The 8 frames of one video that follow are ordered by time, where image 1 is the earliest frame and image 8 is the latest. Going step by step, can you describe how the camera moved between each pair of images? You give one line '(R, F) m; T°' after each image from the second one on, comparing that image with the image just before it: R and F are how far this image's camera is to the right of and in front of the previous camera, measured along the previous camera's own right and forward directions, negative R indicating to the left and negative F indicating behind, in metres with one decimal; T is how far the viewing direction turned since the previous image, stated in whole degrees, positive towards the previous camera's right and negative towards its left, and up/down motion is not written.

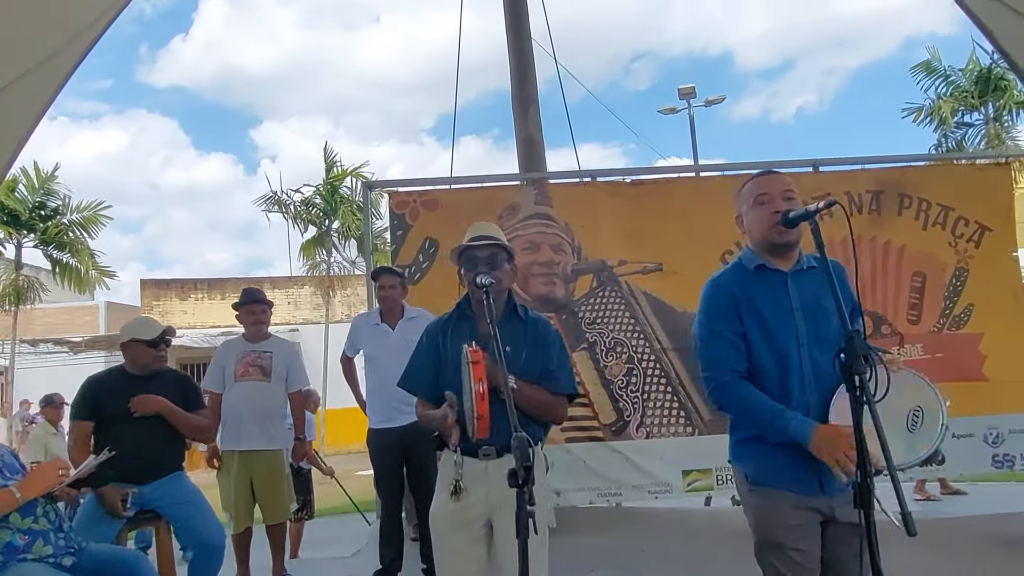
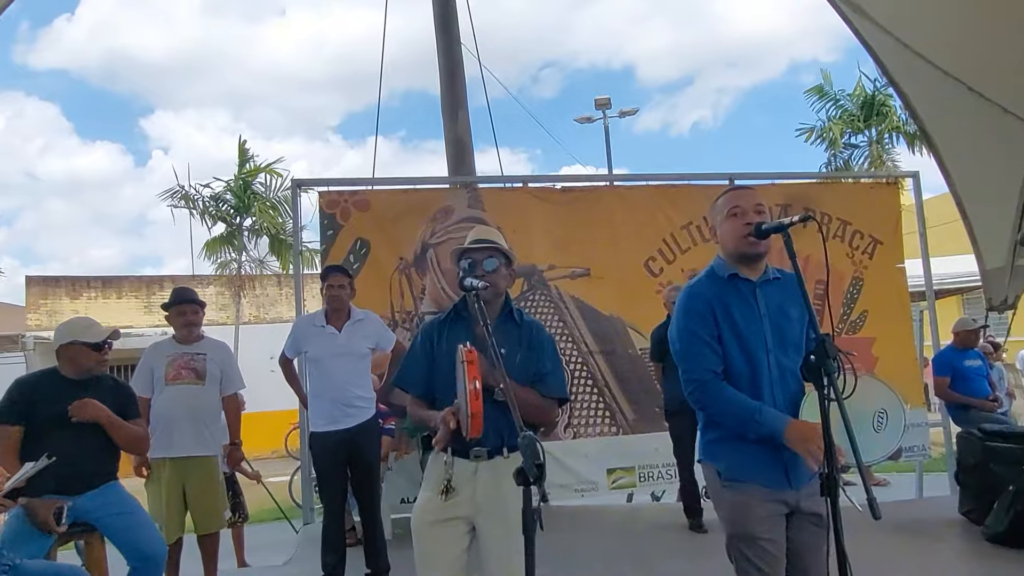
(-0.3, 0.0) m; +8°
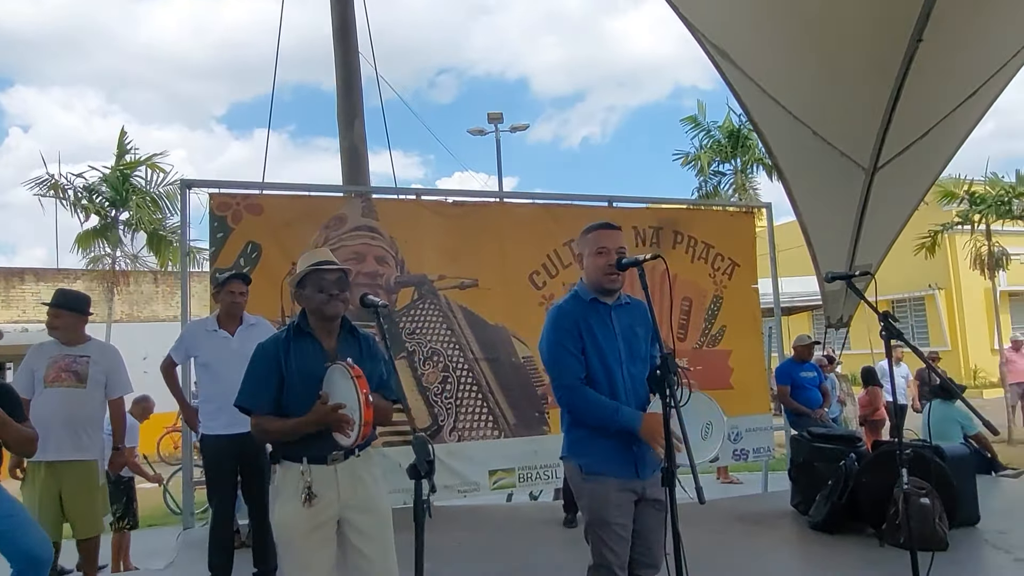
(0.0, -0.3) m; +9°
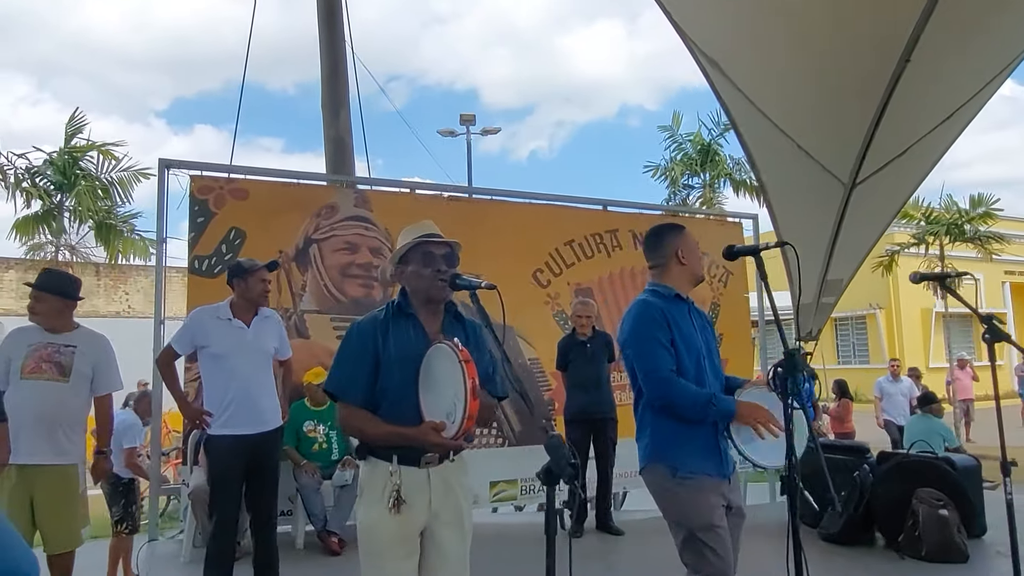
(-0.6, +0.3) m; +5°
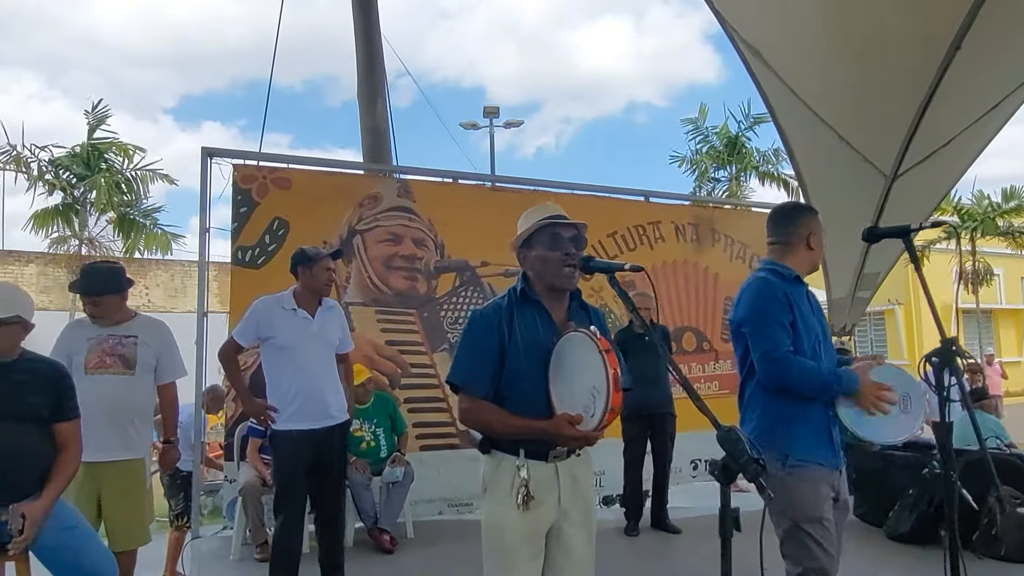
(-0.4, +0.2) m; 0°
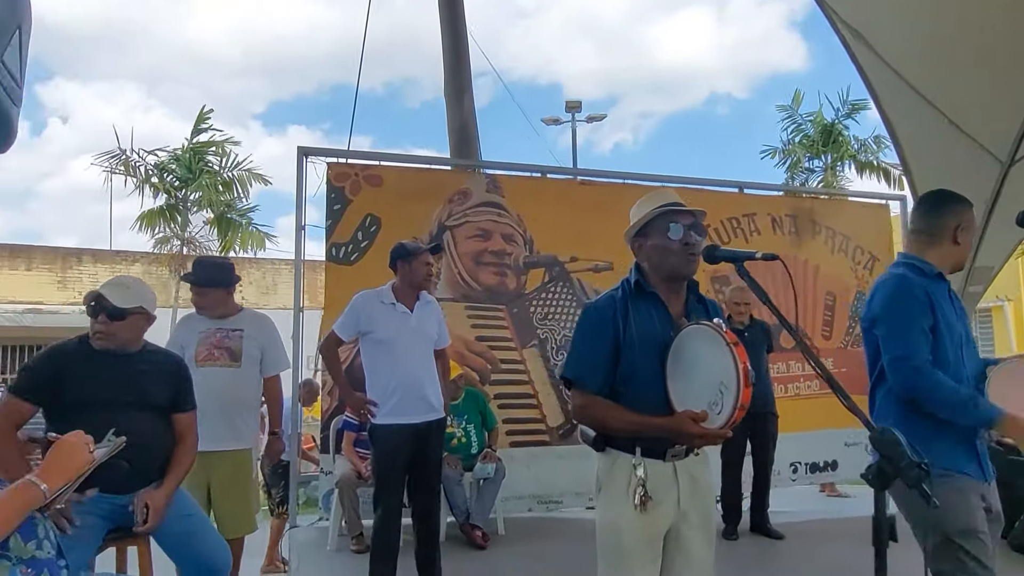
(-0.1, +0.1) m; -6°
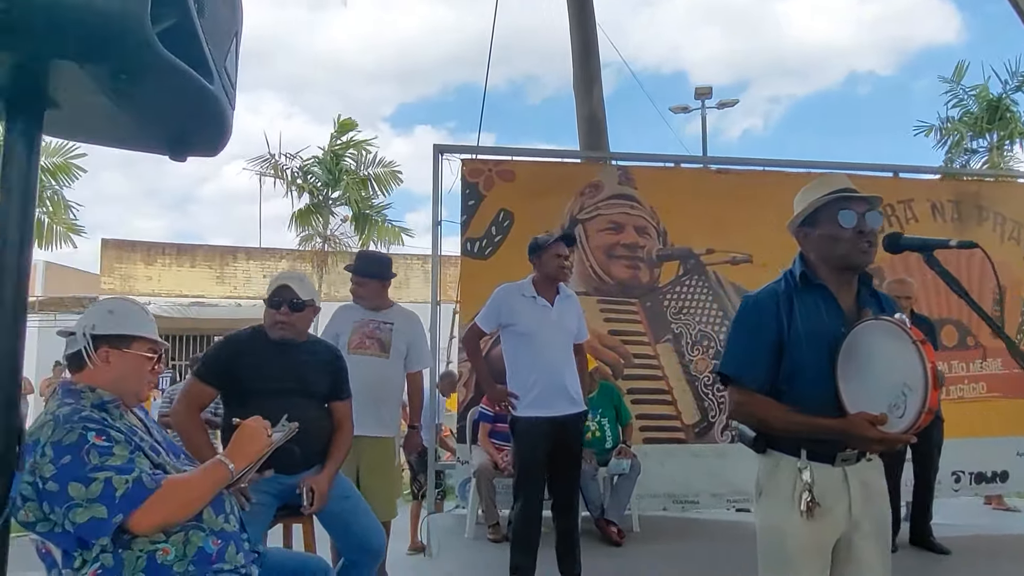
(-0.1, 0.0) m; -10°
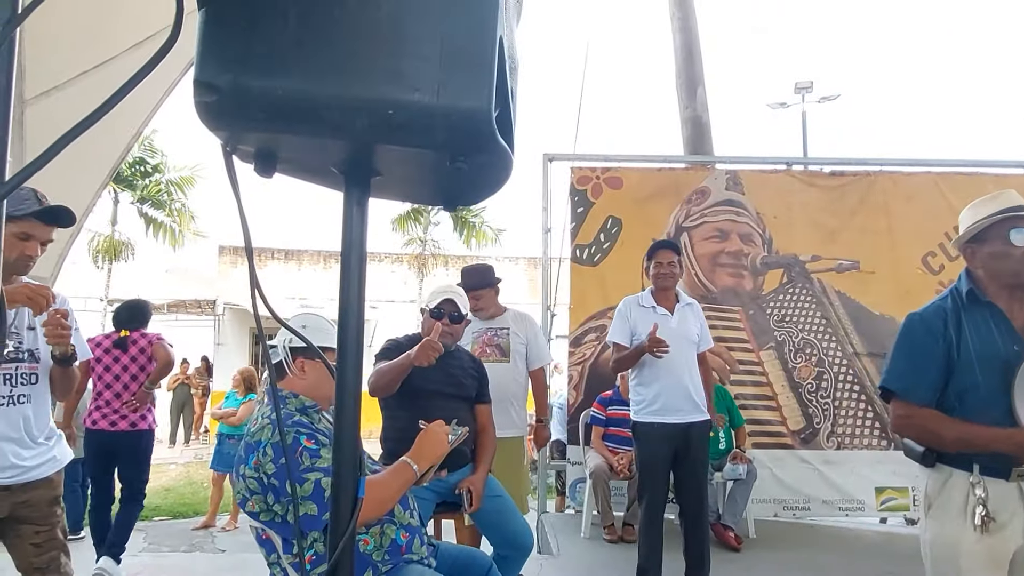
(-0.3, -0.1) m; -6°
